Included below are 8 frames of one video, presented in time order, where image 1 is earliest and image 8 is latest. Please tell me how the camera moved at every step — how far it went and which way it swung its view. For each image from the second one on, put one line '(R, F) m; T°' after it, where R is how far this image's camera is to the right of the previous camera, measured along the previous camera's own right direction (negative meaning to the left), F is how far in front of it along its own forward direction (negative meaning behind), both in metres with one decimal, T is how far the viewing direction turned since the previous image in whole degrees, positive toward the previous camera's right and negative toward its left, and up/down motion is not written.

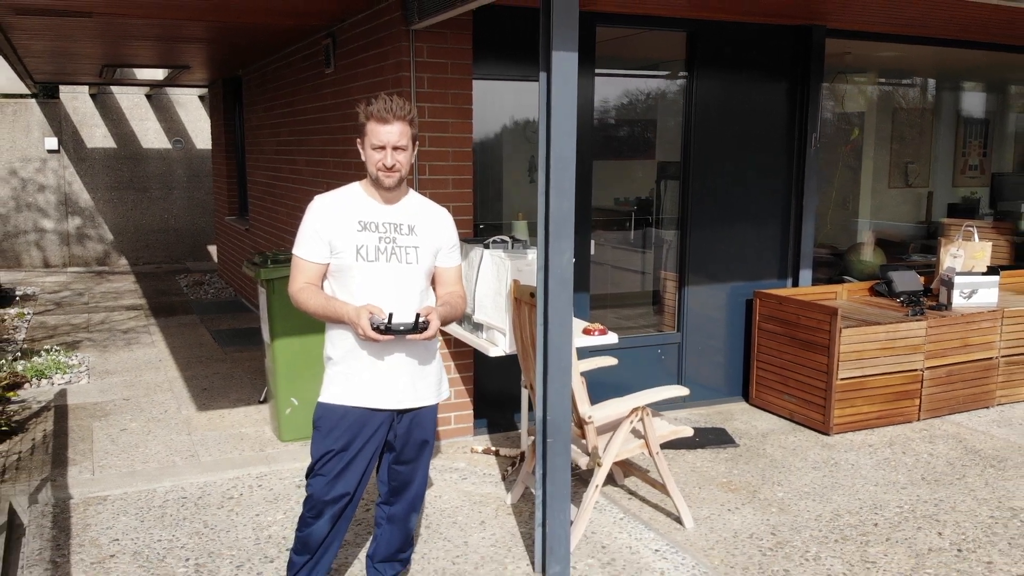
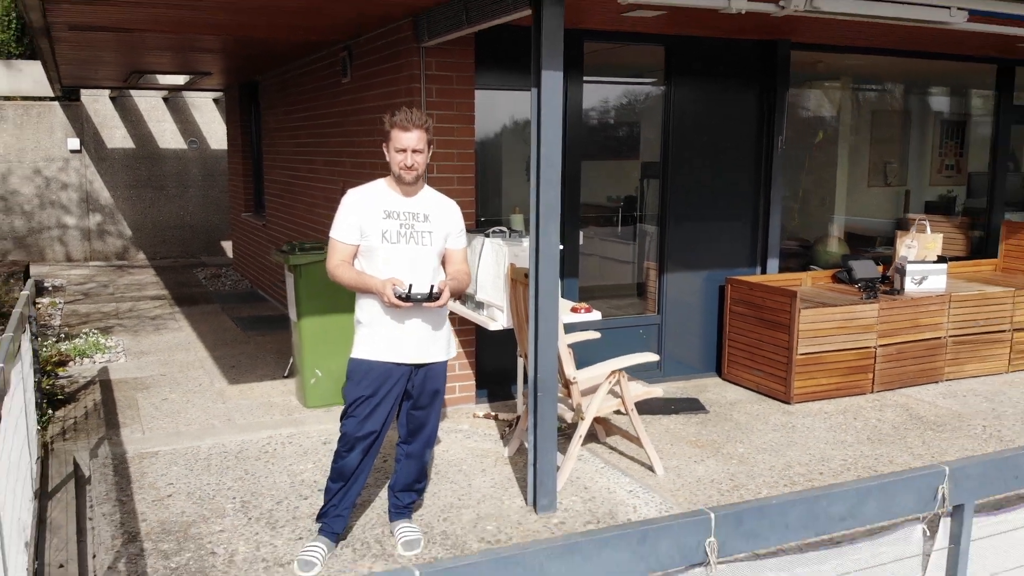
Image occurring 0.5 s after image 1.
(0.0, -0.5) m; 0°
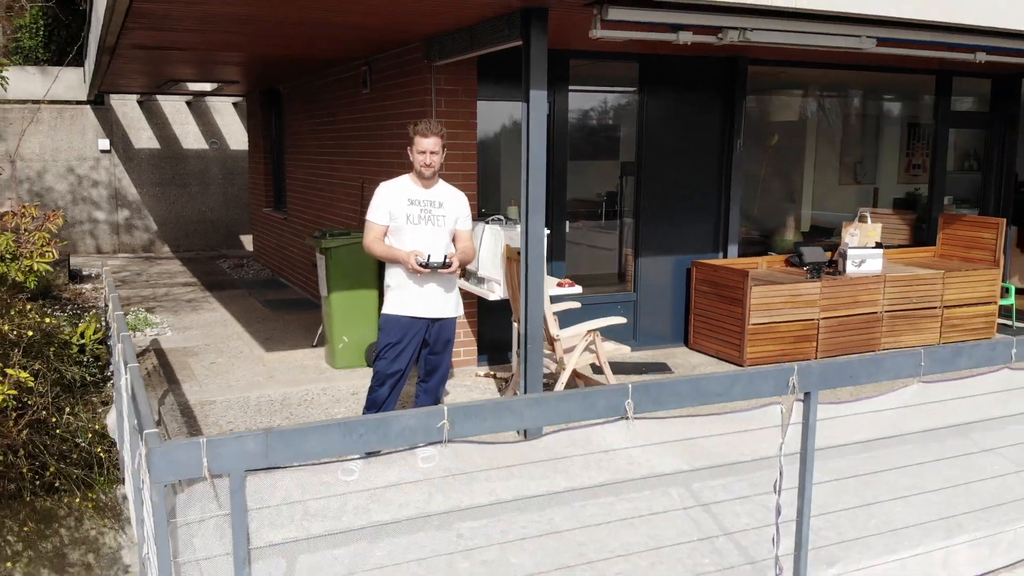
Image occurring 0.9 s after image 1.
(0.0, -0.8) m; 0°
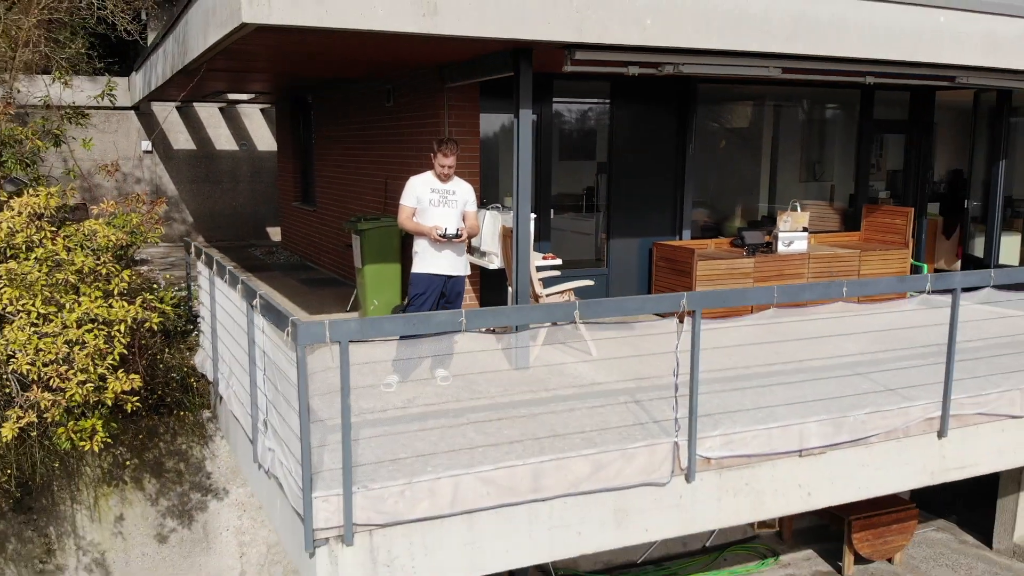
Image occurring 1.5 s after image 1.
(0.0, -1.3) m; 0°
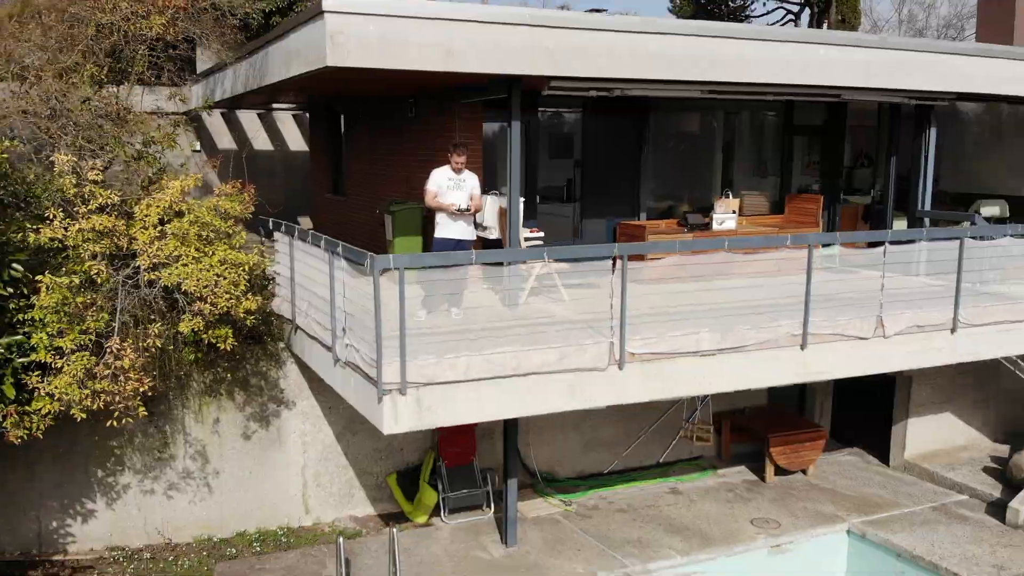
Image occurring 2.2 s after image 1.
(0.0, -2.0) m; 0°
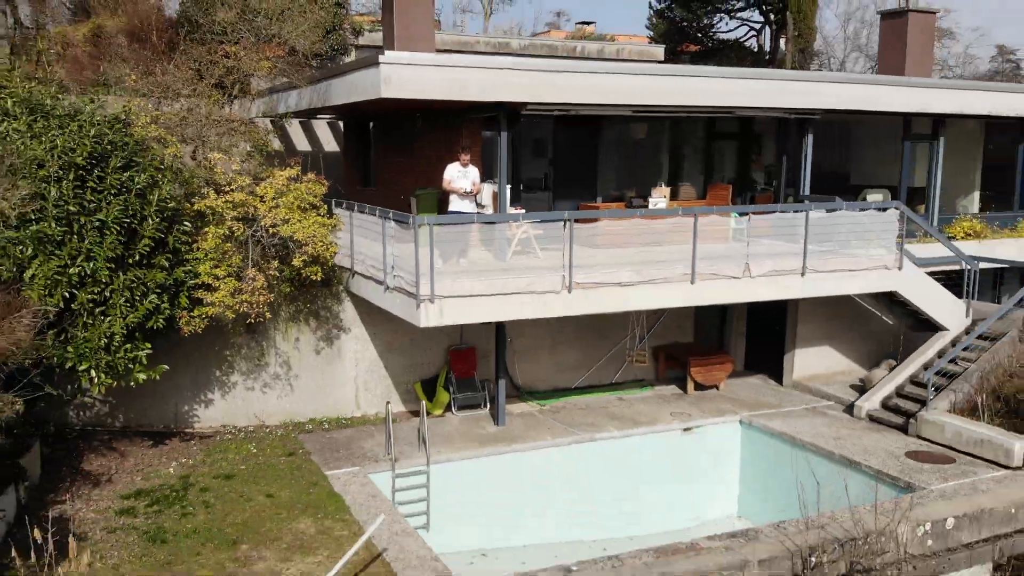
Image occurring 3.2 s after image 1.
(+0.1, -3.4) m; 0°
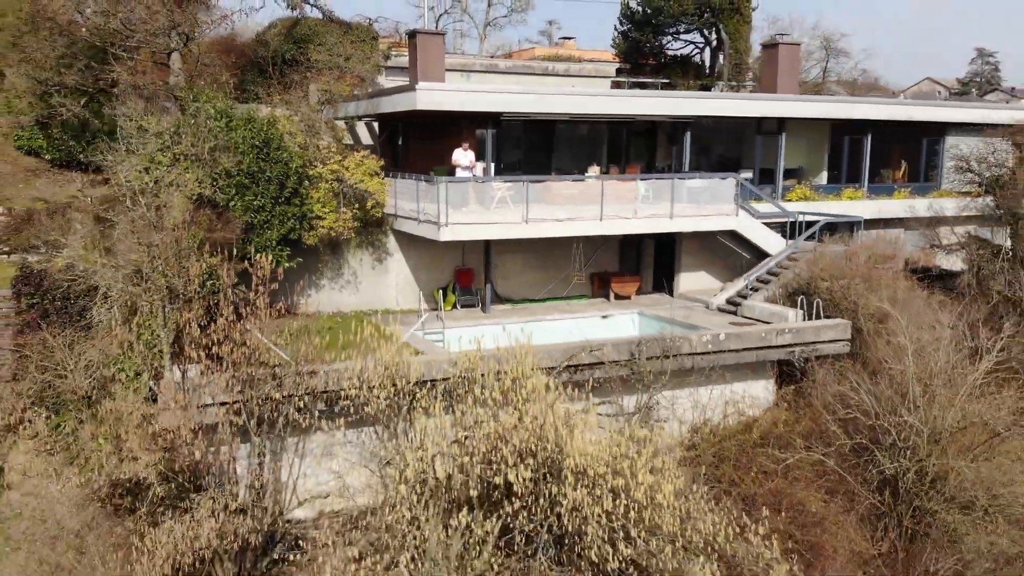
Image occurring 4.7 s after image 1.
(+0.3, -6.9) m; 0°
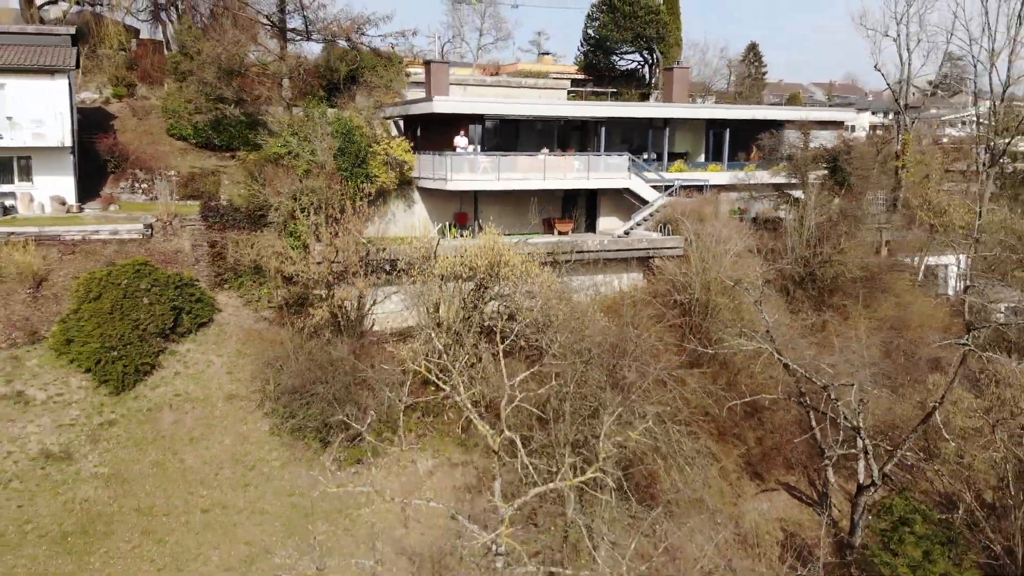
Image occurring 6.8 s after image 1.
(+0.6, -11.4) m; 0°
